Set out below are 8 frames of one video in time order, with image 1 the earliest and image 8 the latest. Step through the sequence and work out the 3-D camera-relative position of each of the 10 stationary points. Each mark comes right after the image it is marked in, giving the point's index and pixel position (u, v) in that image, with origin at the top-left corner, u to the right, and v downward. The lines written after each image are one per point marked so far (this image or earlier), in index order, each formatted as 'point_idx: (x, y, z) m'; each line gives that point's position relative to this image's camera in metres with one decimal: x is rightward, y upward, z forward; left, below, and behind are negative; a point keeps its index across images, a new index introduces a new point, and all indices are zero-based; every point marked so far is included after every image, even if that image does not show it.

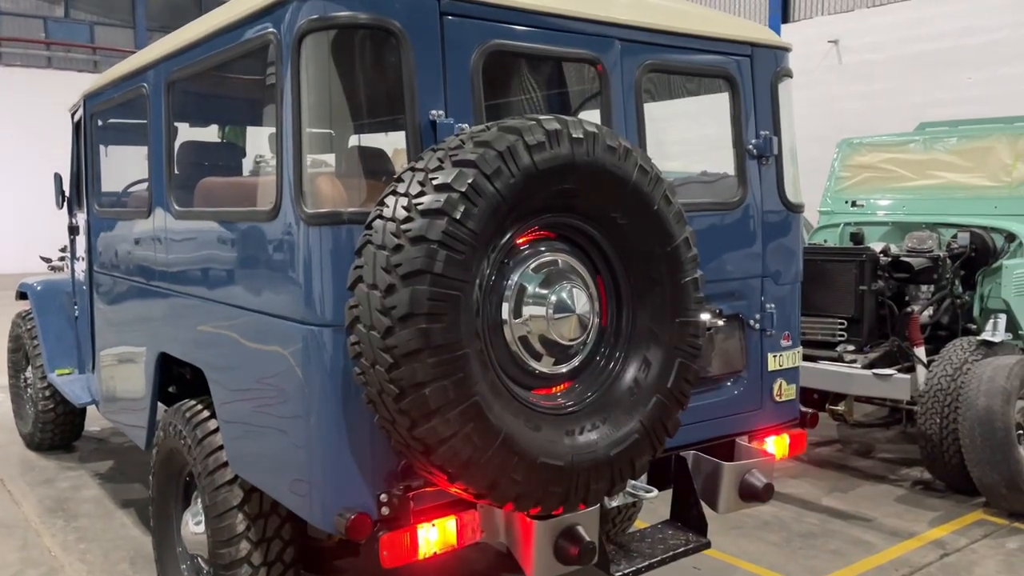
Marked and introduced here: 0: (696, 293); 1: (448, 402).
0: (+0.5, 0.0, +2.5) m
1: (-0.1, -0.3, +2.0) m
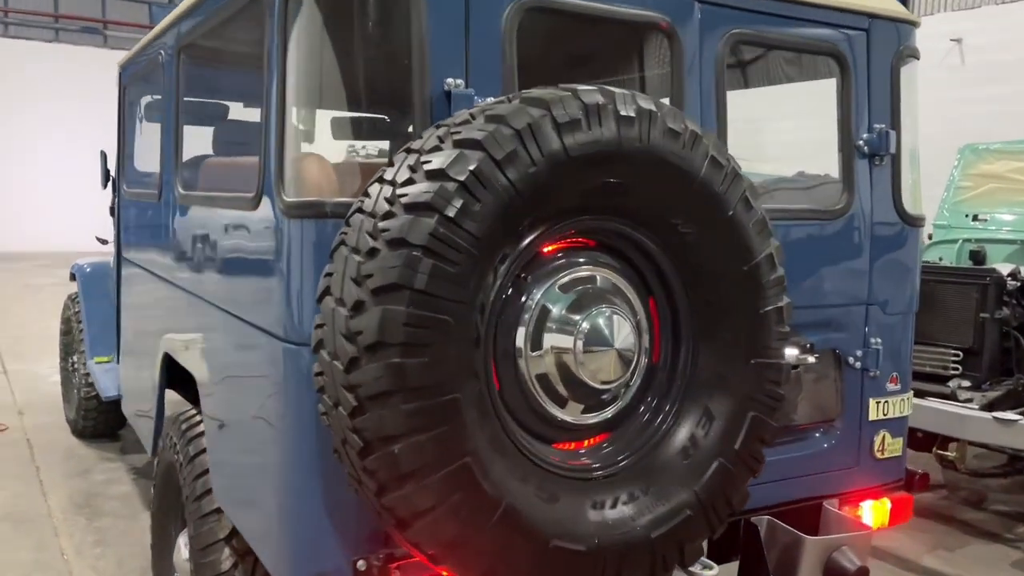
0: (+0.6, -0.1, +1.9) m
1: (-0.1, -0.3, +1.5) m
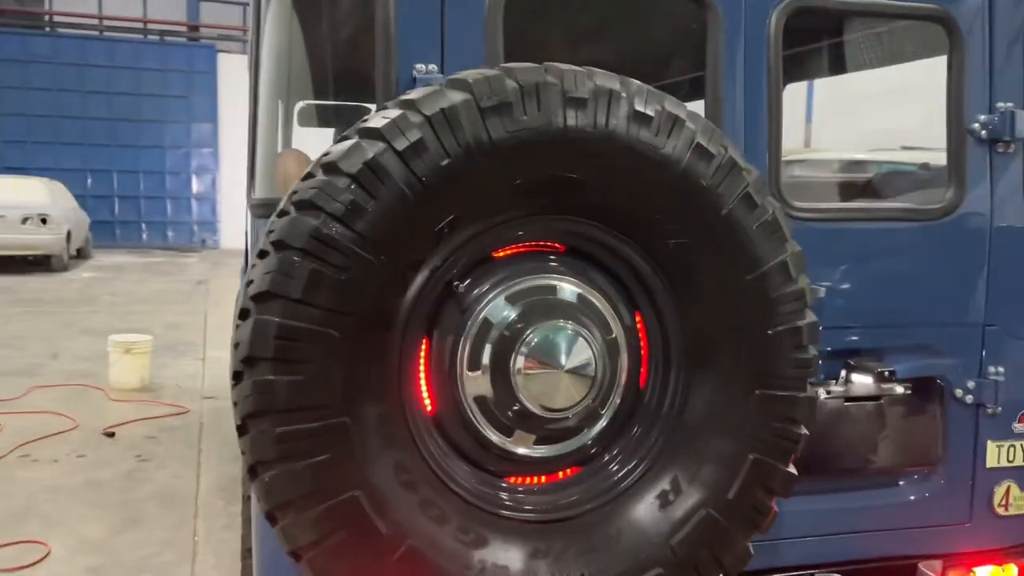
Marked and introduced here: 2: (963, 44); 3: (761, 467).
0: (+0.5, -0.1, +1.5) m
1: (-0.3, -0.3, +1.3) m
2: (+1.1, +0.6, +2.1) m
3: (+0.4, -0.3, +1.5) m
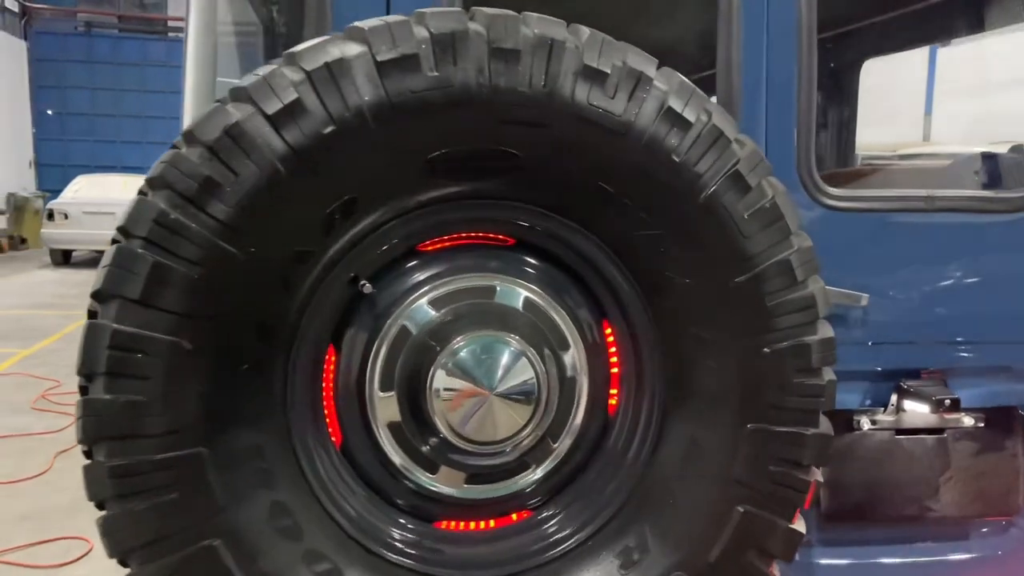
0: (+0.4, -0.1, +1.2) m
1: (-0.4, -0.3, +1.1) m
2: (+1.0, +0.6, +1.7) m
3: (+0.3, -0.3, +1.2) m
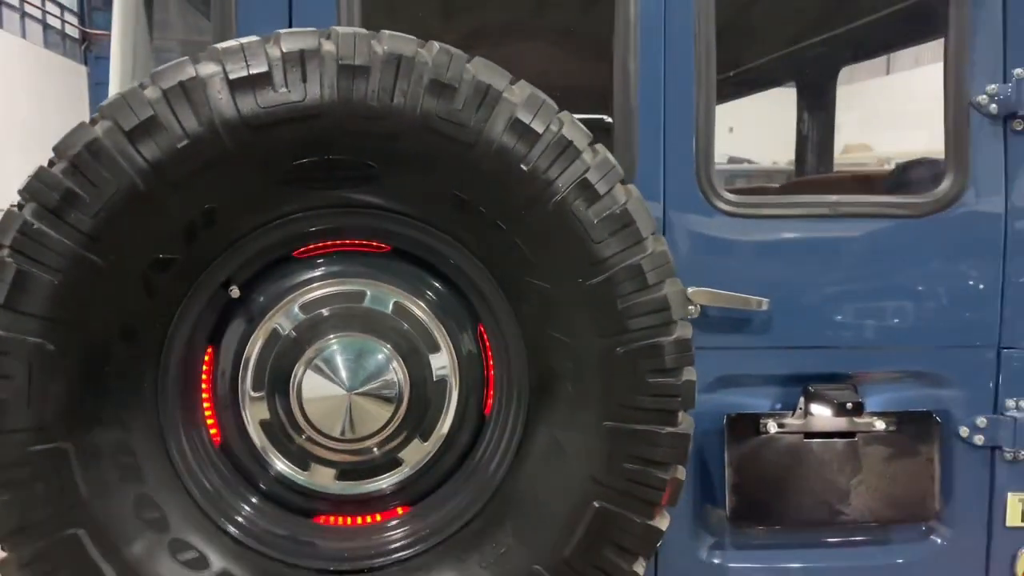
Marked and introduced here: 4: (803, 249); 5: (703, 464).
0: (+0.2, -0.1, +1.2) m
1: (-0.6, -0.3, +1.1) m
2: (+0.9, +0.6, +1.7) m
3: (+0.1, -0.3, +1.2) m
4: (+0.5, +0.1, +1.6) m
5: (+0.4, -0.3, +1.7) m
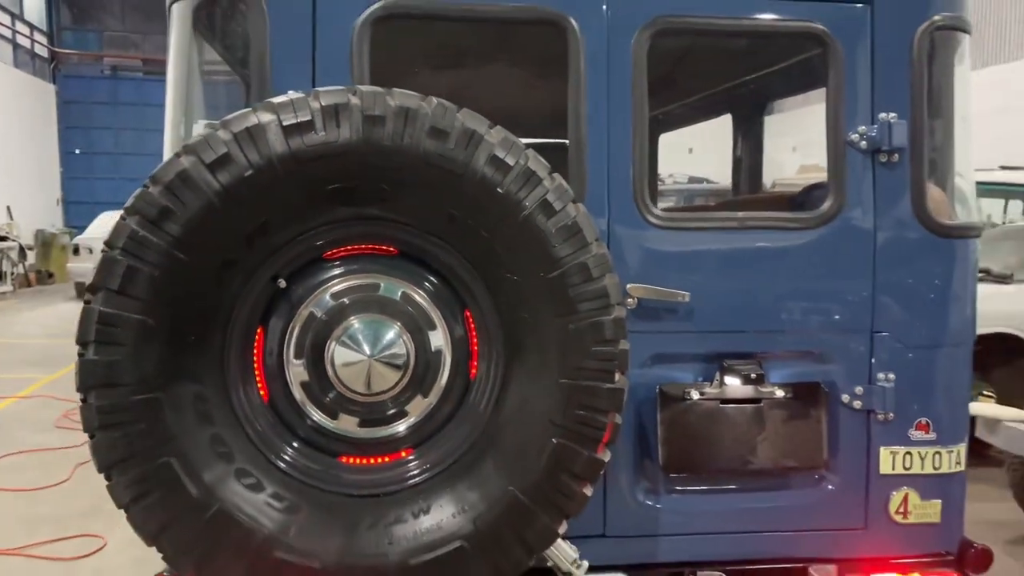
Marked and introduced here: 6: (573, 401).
0: (+0.2, -0.1, +1.7) m
1: (-0.7, -0.3, +1.5) m
2: (+0.8, +0.6, +2.1) m
3: (+0.1, -0.3, +1.6) m
4: (+0.5, +0.1, +2.1) m
5: (+0.3, -0.3, +2.1) m
6: (+0.1, -0.2, +1.6) m
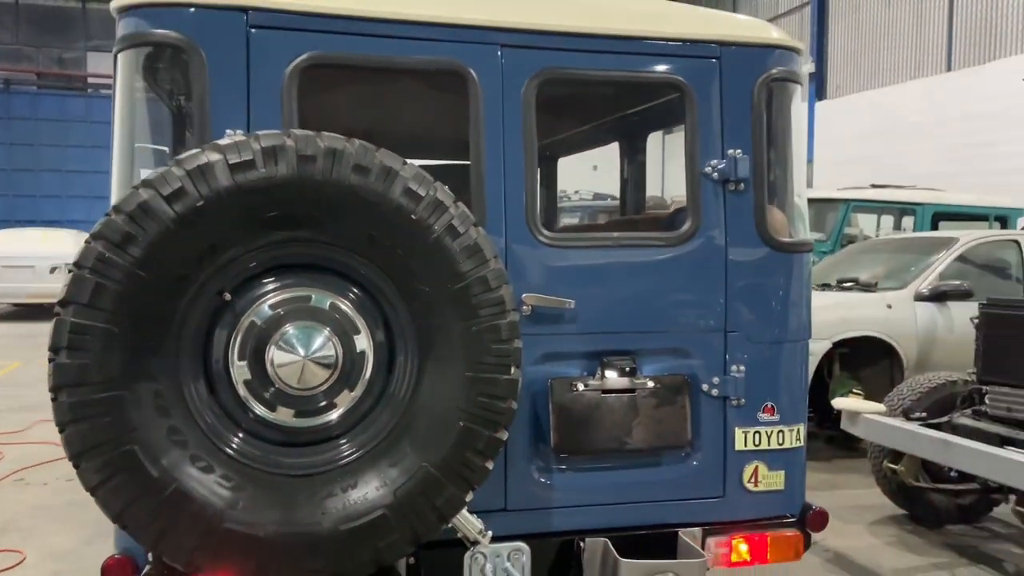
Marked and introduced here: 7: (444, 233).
0: (0.0, -0.1, +2.0) m
1: (-0.9, -0.3, +1.8) m
2: (+0.5, +0.5, +2.6) m
3: (-0.1, -0.3, +2.0) m
4: (+0.2, +0.1, +2.5) m
5: (+0.1, -0.4, +2.4) m
6: (-0.1, -0.2, +2.0) m
7: (-0.2, +0.1, +2.0) m
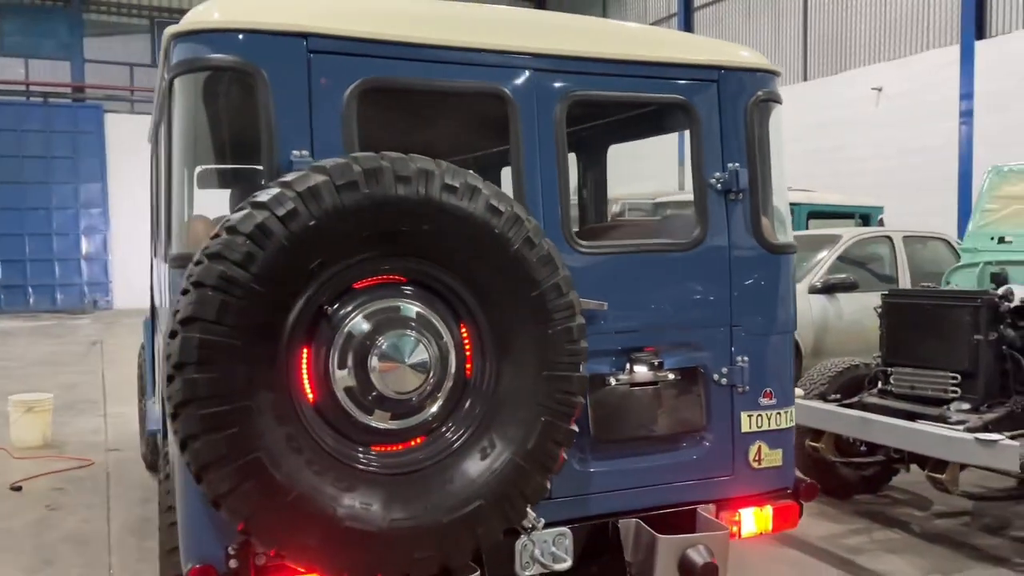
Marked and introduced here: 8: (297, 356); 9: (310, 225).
0: (+0.2, -0.1, +2.2) m
1: (-0.6, -0.4, +1.9) m
2: (+0.6, +0.5, +2.9) m
3: (+0.1, -0.3, +2.2) m
4: (+0.3, 0.0, +2.7) m
5: (+0.2, -0.4, +2.7) m
6: (+0.1, -0.2, +2.2) m
7: (0.0, +0.1, +2.2) m
8: (-0.5, -0.2, +2.1) m
9: (-0.5, +0.1, +2.0) m
